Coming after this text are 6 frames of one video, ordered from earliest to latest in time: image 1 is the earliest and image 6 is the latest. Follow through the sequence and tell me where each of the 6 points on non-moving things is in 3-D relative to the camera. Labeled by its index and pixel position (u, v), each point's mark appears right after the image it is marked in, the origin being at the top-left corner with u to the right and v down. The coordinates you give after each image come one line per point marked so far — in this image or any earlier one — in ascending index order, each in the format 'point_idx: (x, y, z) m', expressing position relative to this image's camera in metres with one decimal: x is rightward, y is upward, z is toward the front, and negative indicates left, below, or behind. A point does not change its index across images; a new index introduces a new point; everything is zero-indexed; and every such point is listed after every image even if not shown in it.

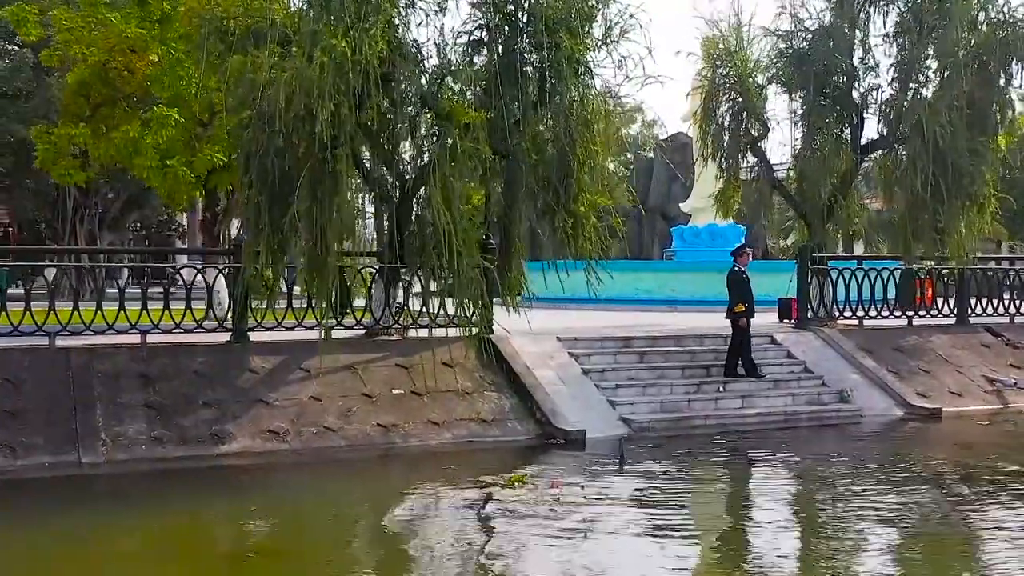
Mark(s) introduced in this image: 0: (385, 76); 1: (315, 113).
0: (-1.3, +2.0, +10.1) m
1: (-1.8, +1.6, +9.7) m
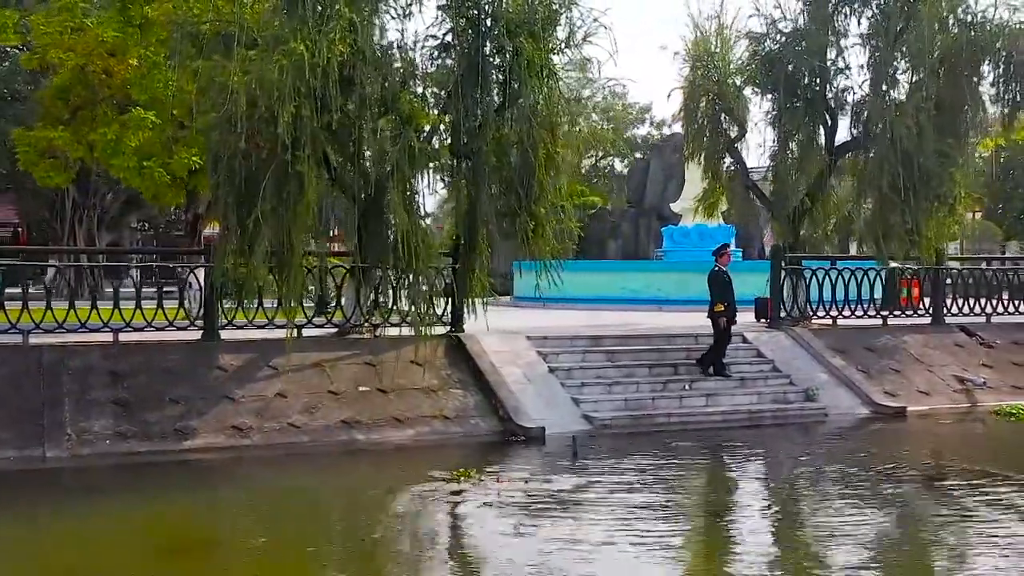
0: (-1.6, +2.0, +10.3) m
1: (-2.2, +1.6, +9.9) m
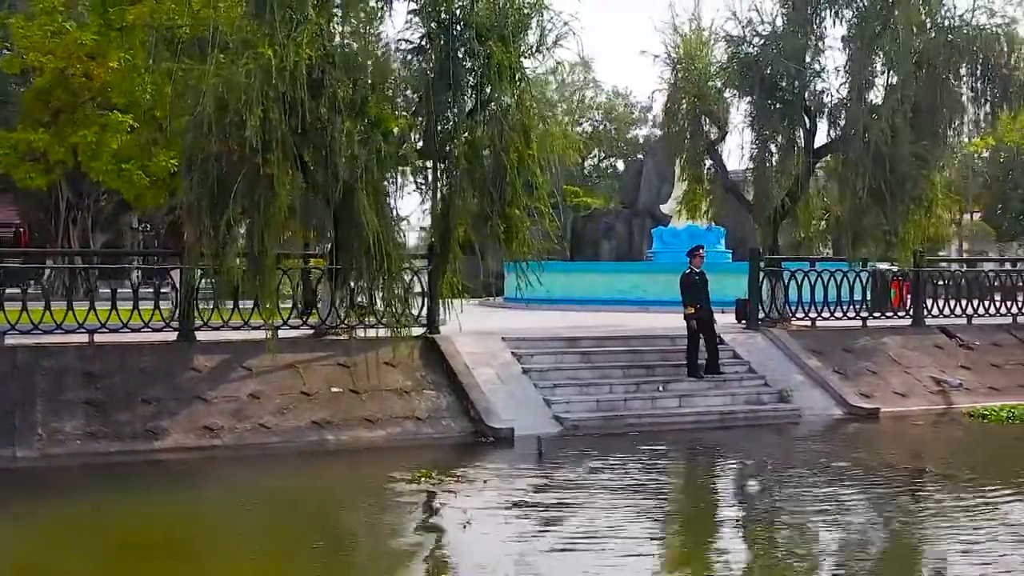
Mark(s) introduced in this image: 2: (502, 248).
0: (-2.0, +2.0, +10.4) m
1: (-2.6, +1.6, +10.0) m
2: (-0.2, +0.5, +11.8) m
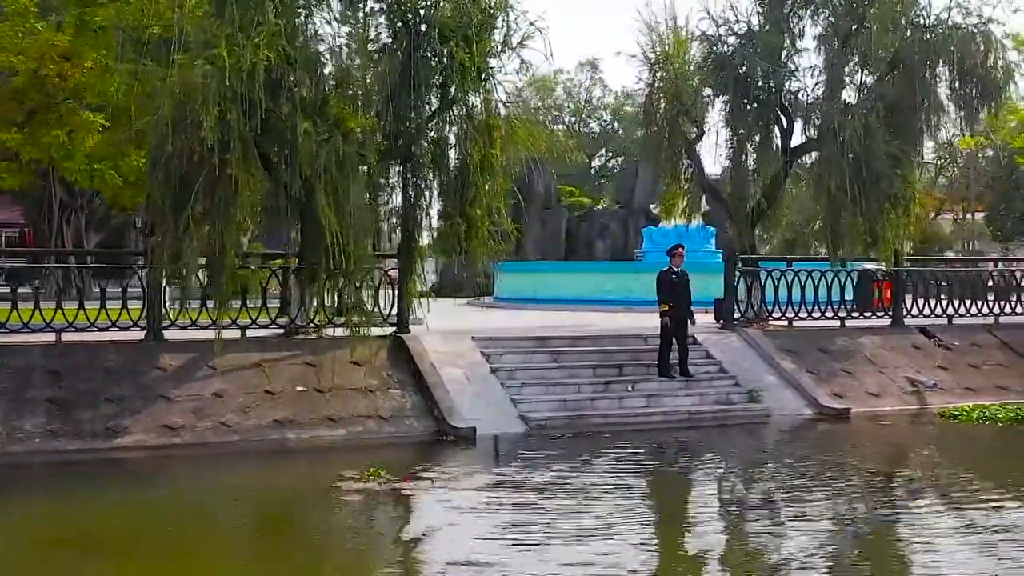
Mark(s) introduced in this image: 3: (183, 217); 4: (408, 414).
0: (-2.3, +2.0, +10.4) m
1: (-3.0, +1.6, +10.1) m
2: (-0.5, +0.5, +11.8) m
3: (-3.2, +0.7, +10.5) m
4: (-1.1, -1.3, +11.4) m
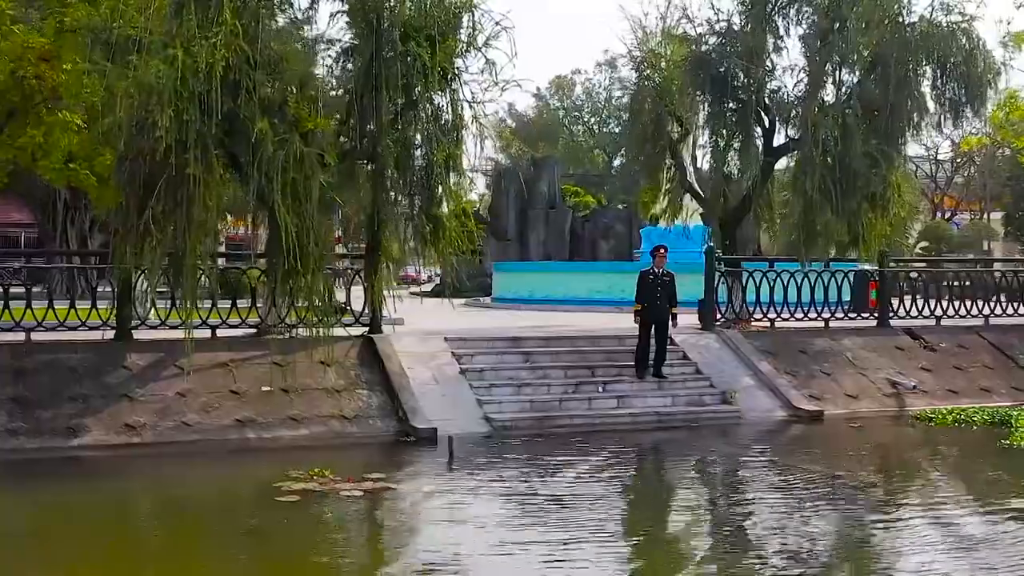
0: (-2.7, +2.0, +10.5) m
1: (-3.4, +1.6, +10.1) m
2: (-0.9, +0.5, +11.8) m
3: (-3.6, +0.7, +10.5) m
4: (-1.5, -1.3, +11.4) m
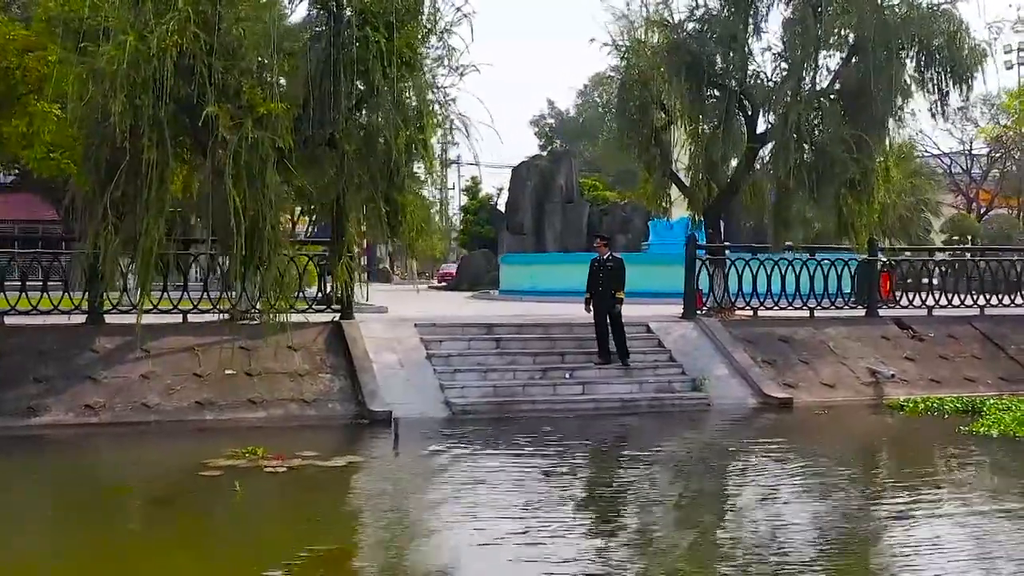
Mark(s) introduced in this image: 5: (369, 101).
0: (-3.2, +2.2, +10.6) m
1: (-3.8, +1.8, +10.3) m
2: (-1.3, +0.6, +11.9) m
3: (-4.1, +0.9, +10.7) m
4: (-1.9, -1.2, +11.5) m
5: (-1.5, +2.1, +11.5) m
